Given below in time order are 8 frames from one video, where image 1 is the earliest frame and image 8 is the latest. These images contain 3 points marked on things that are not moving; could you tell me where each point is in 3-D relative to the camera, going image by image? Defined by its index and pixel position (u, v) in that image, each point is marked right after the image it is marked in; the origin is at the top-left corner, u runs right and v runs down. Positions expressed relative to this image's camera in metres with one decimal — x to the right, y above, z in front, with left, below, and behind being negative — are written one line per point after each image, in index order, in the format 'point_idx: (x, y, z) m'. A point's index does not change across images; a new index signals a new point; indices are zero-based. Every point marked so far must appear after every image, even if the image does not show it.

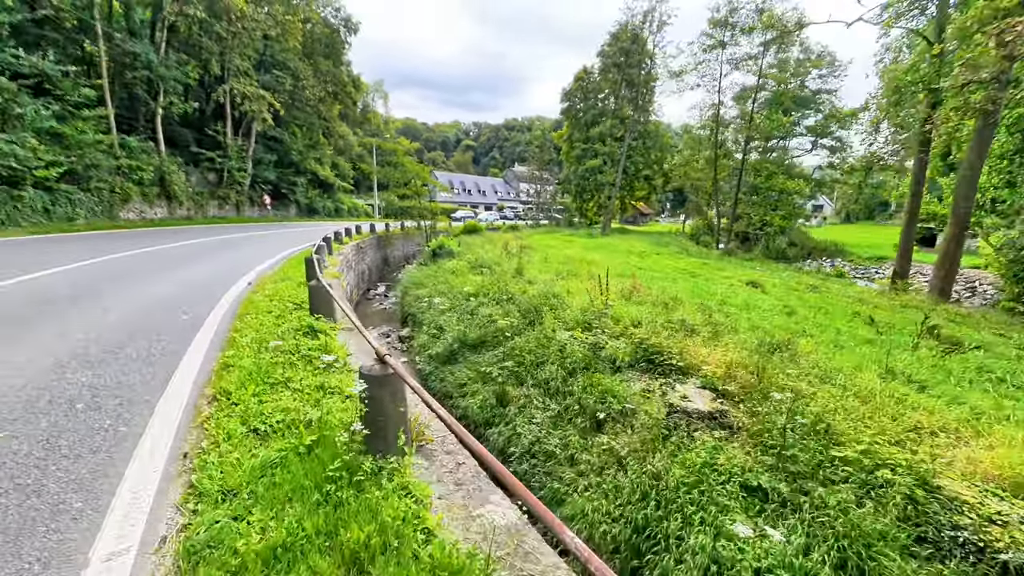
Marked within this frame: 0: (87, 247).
0: (-13.3, +1.2, +14.1) m
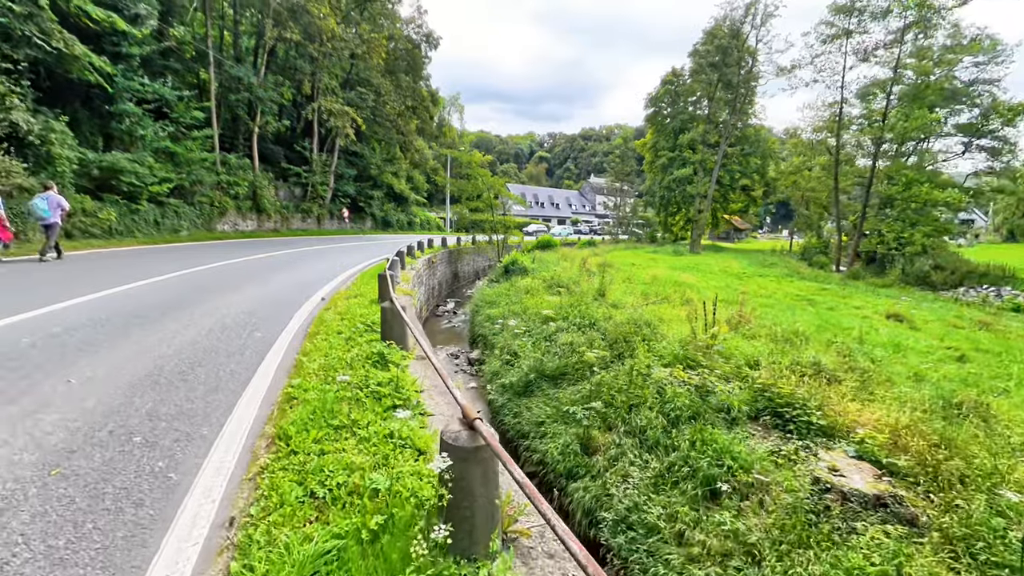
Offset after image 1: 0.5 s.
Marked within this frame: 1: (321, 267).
0: (-10.8, +0.9, +14.7) m
1: (-6.7, +0.7, +16.1) m
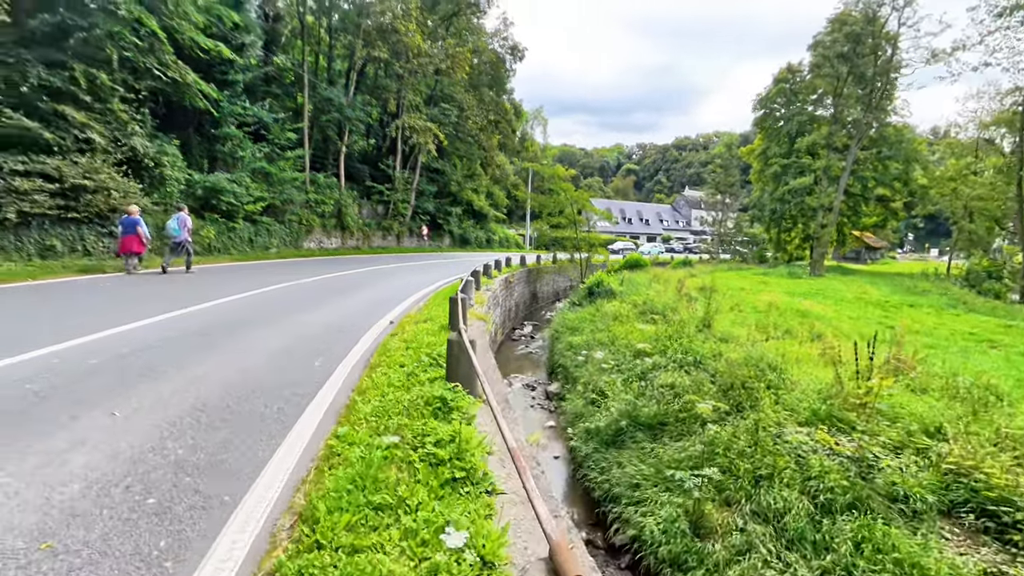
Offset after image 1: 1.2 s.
0: (-8.2, +0.3, +14.8) m
1: (-3.9, +0.1, +15.5) m
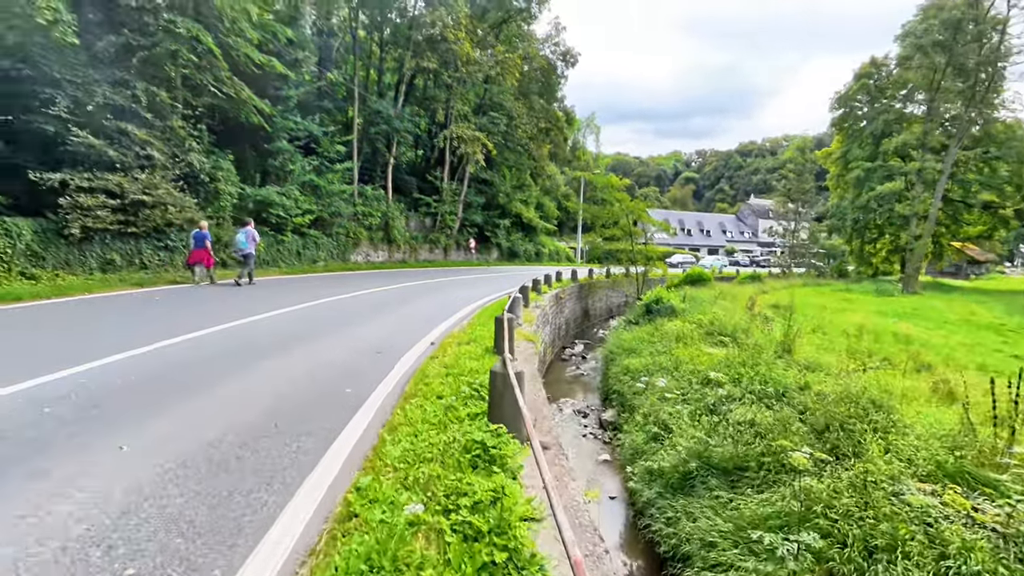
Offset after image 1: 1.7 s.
0: (-6.6, -0.1, +14.6) m
1: (-2.3, -0.4, +14.8) m
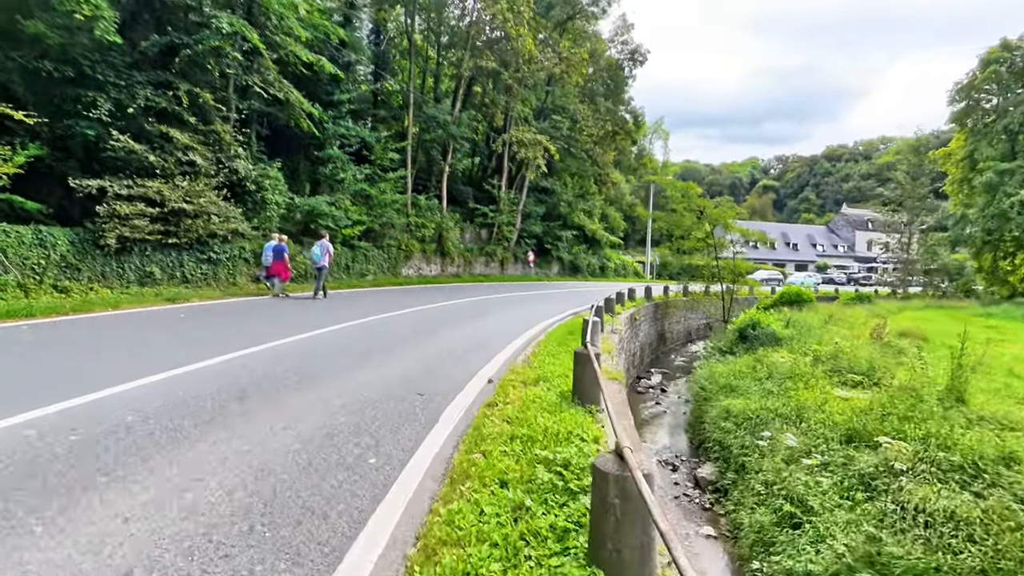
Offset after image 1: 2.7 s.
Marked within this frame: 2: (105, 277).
0: (-4.7, -0.6, +13.1) m
1: (-0.4, -1.0, +12.8) m
2: (-9.8, +0.3, +11.1) m
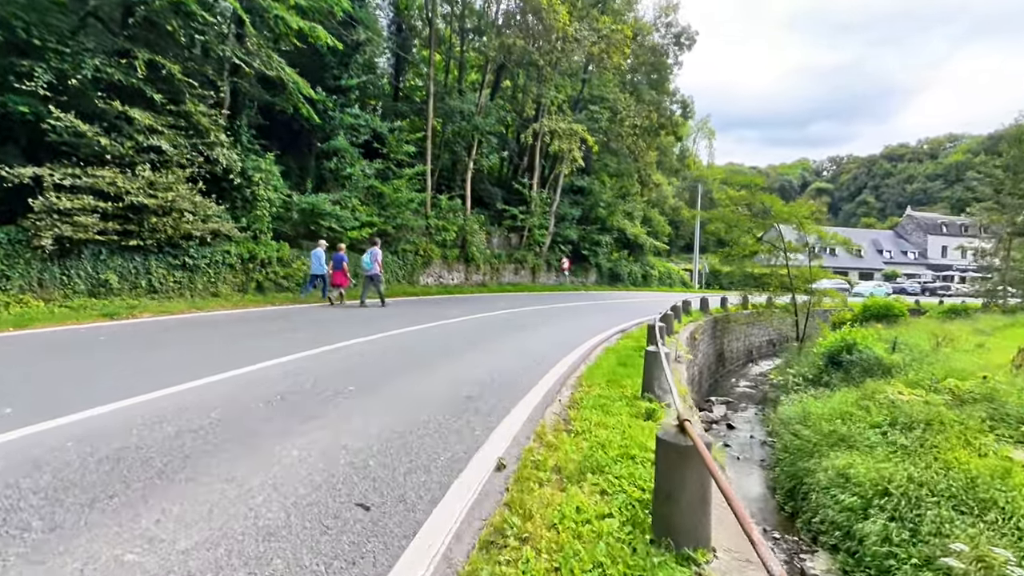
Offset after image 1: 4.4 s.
0: (-4.0, -0.8, +10.8) m
1: (+0.3, -1.2, +10.1) m
2: (-9.3, 0.0, +9.1) m
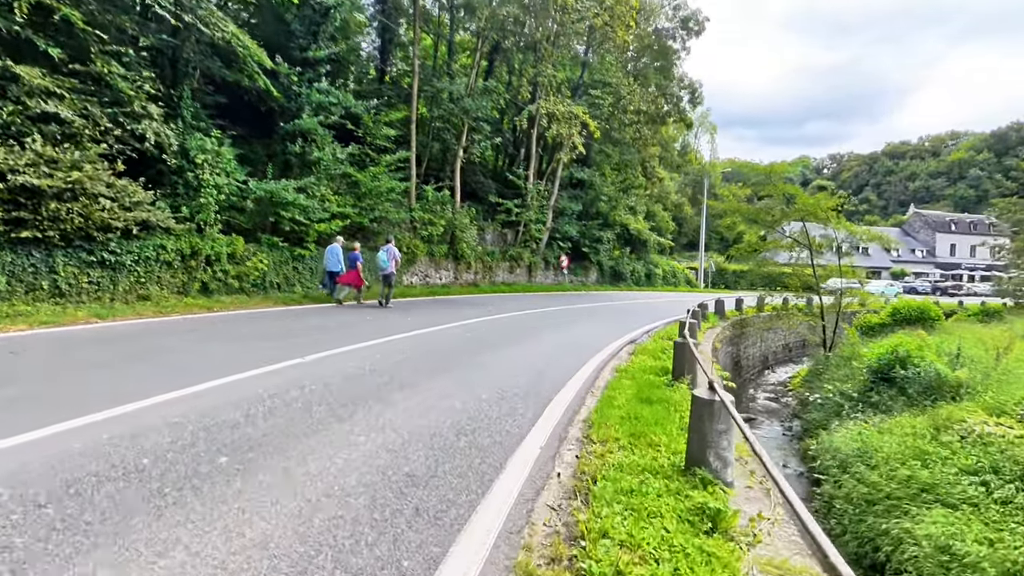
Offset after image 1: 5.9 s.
0: (-4.2, -0.9, +8.8) m
1: (+0.1, -1.3, +8.2) m
2: (-9.5, 0.0, +7.0) m
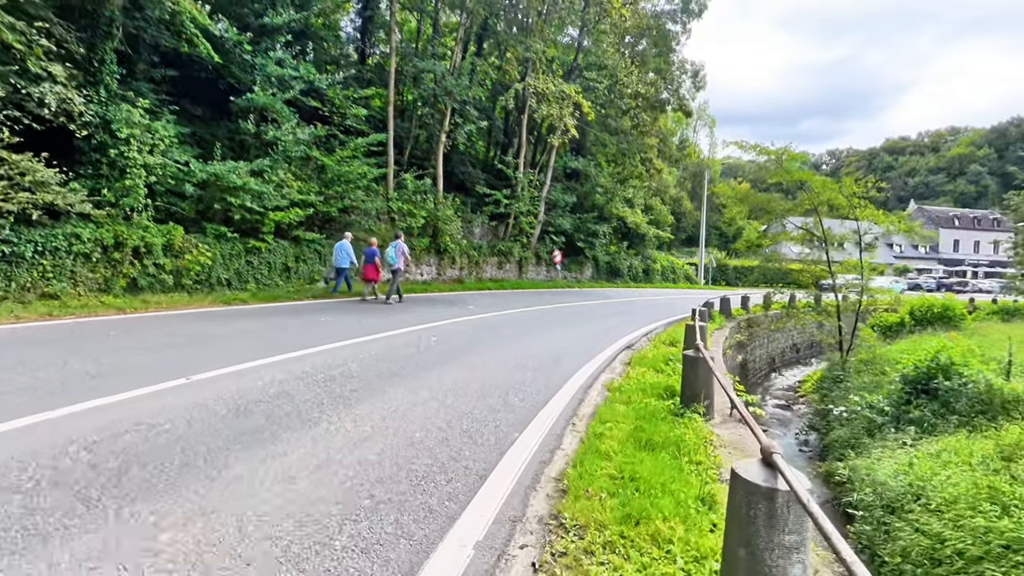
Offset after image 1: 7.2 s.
0: (-4.7, -0.8, +7.2) m
1: (-0.4, -1.2, +6.6) m
2: (-10.0, 0.0, +5.4) m
